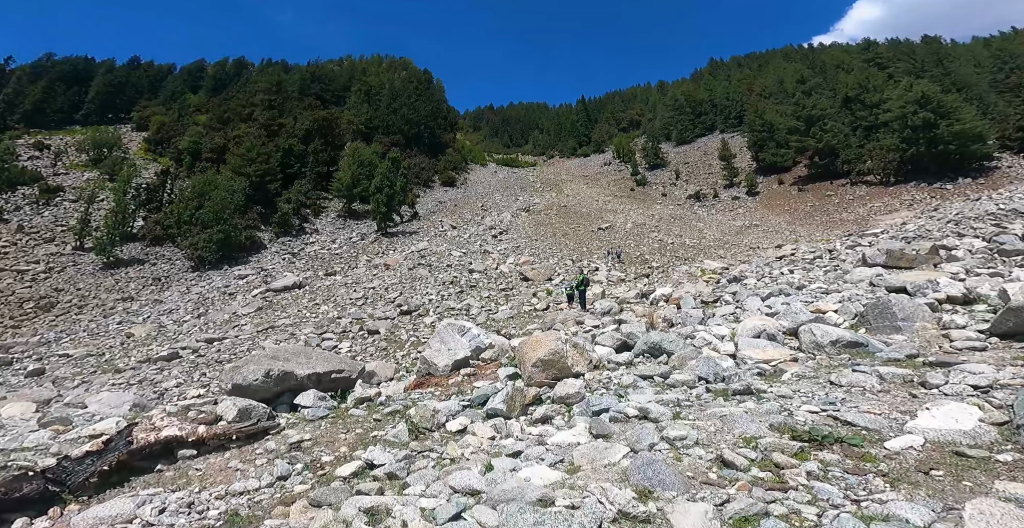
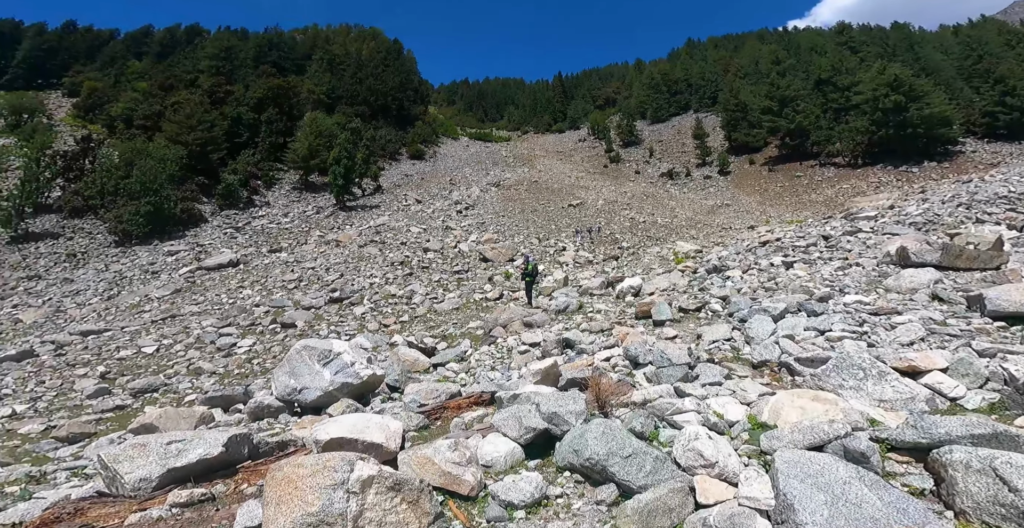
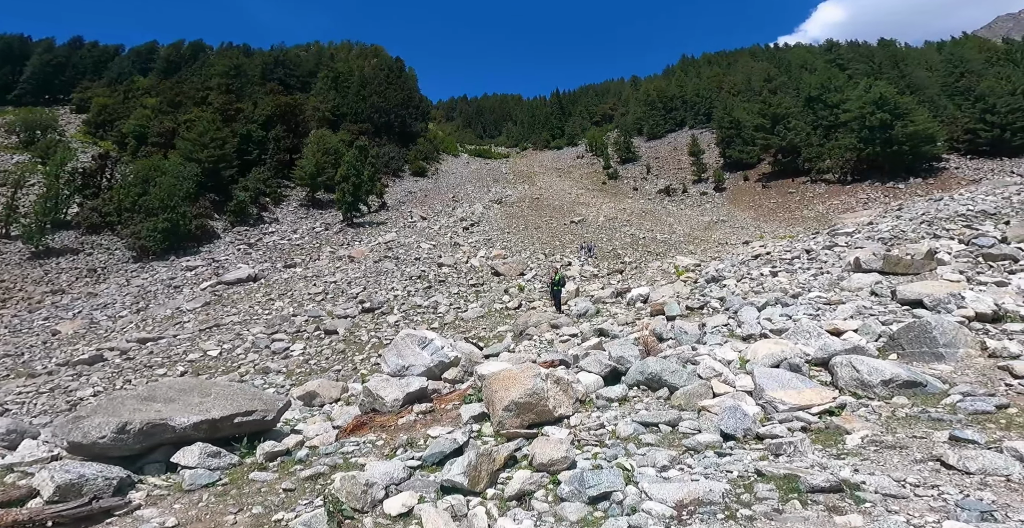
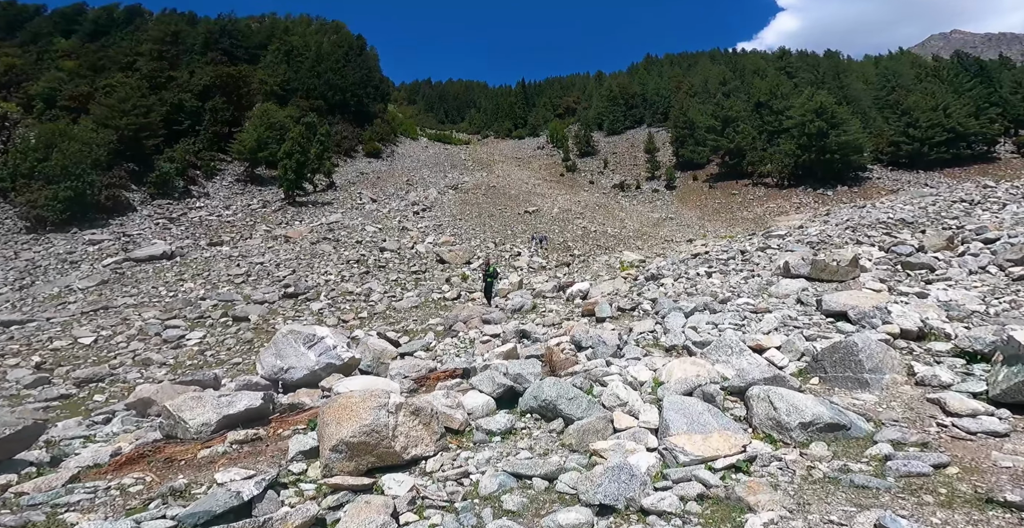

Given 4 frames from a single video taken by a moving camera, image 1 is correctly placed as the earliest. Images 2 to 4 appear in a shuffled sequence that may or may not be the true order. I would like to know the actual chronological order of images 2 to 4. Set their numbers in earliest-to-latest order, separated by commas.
3, 4, 2
